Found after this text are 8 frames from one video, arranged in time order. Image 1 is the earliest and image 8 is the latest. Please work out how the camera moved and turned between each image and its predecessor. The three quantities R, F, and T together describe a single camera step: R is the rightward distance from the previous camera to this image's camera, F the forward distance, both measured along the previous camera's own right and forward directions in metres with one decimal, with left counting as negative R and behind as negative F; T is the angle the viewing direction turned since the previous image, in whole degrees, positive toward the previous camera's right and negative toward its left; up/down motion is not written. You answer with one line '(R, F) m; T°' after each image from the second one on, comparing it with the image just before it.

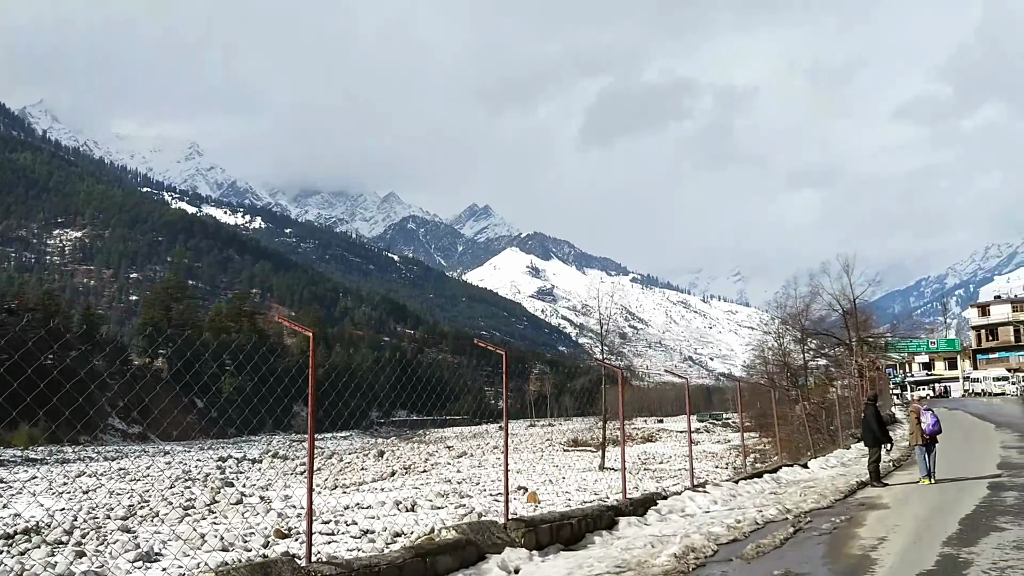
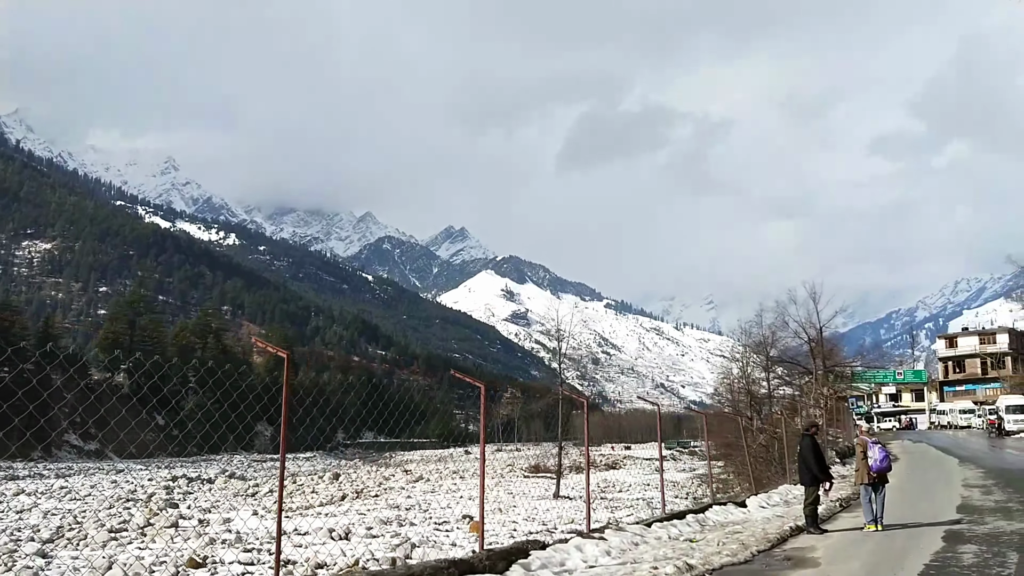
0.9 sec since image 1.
(+0.1, +0.2) m; +2°
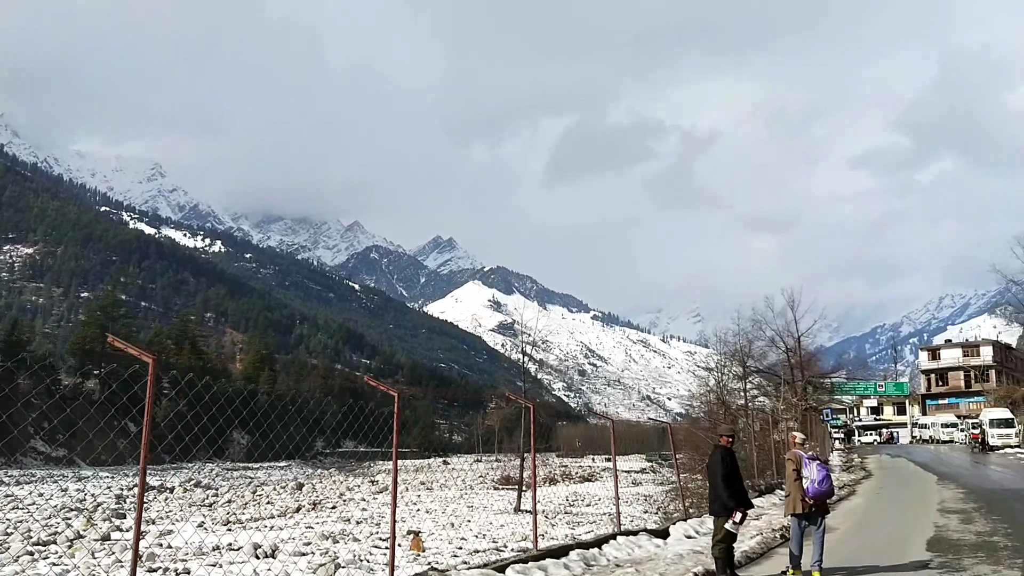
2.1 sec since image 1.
(+0.2, +0.3) m; +1°
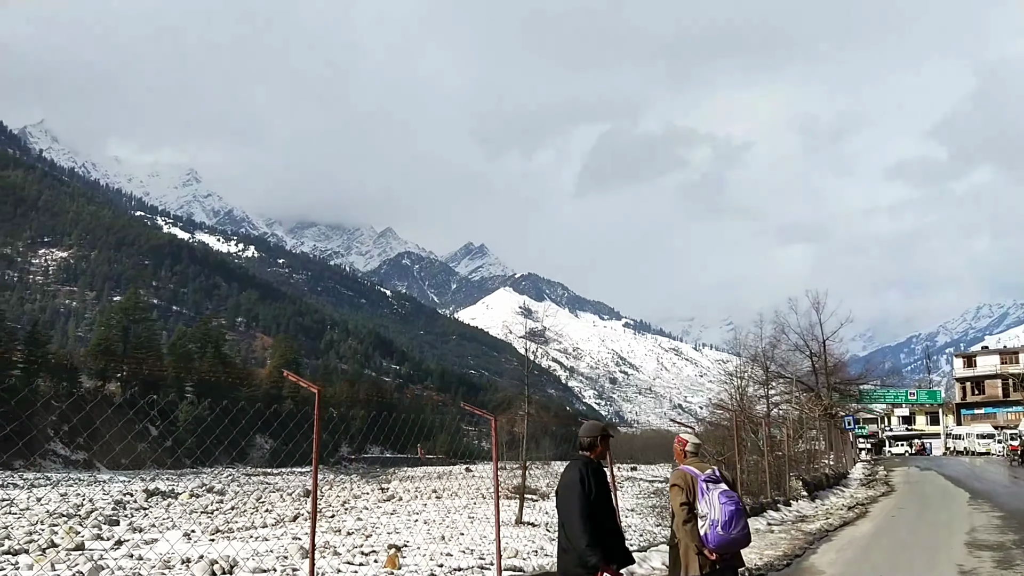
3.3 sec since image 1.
(+0.2, +0.3) m; -2°
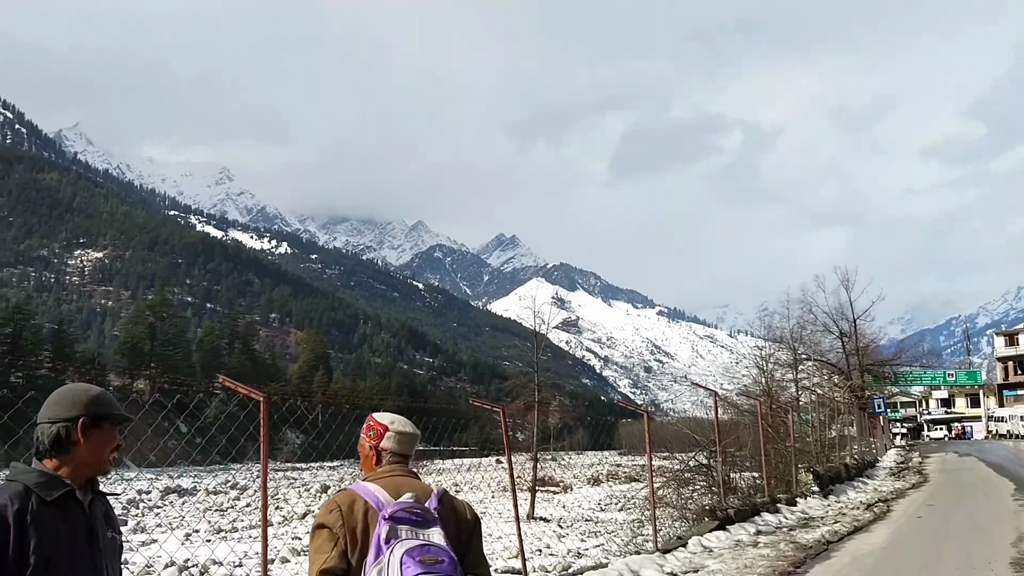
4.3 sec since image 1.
(+0.2, +0.3) m; -2°
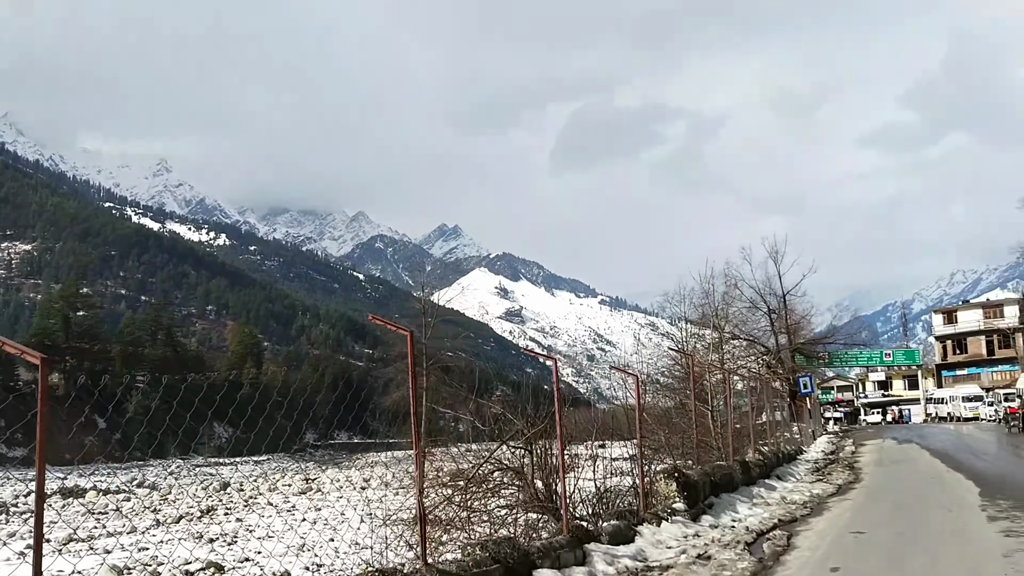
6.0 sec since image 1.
(+0.2, +0.5) m; +4°
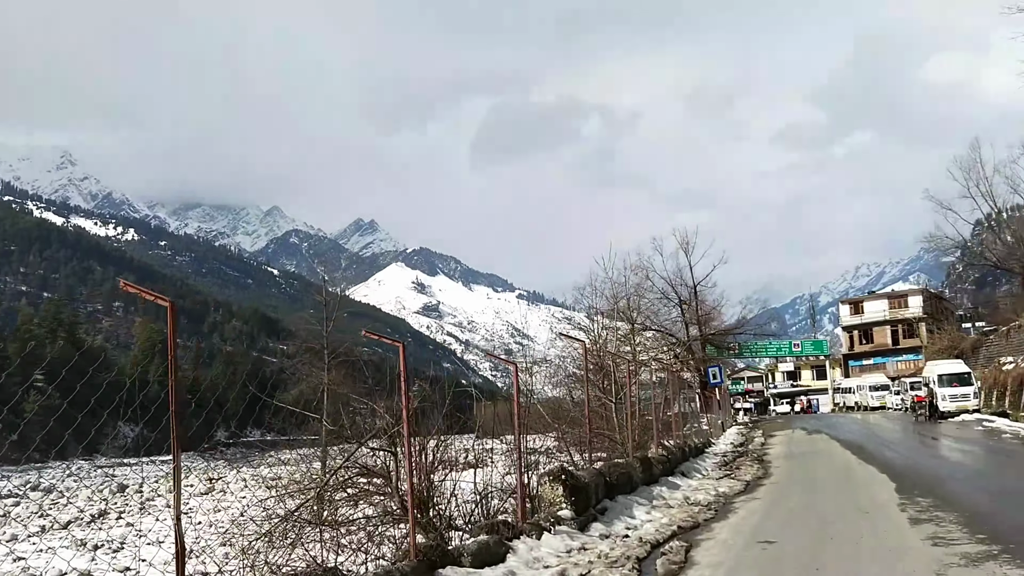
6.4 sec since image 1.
(+0.1, +0.2) m; +6°
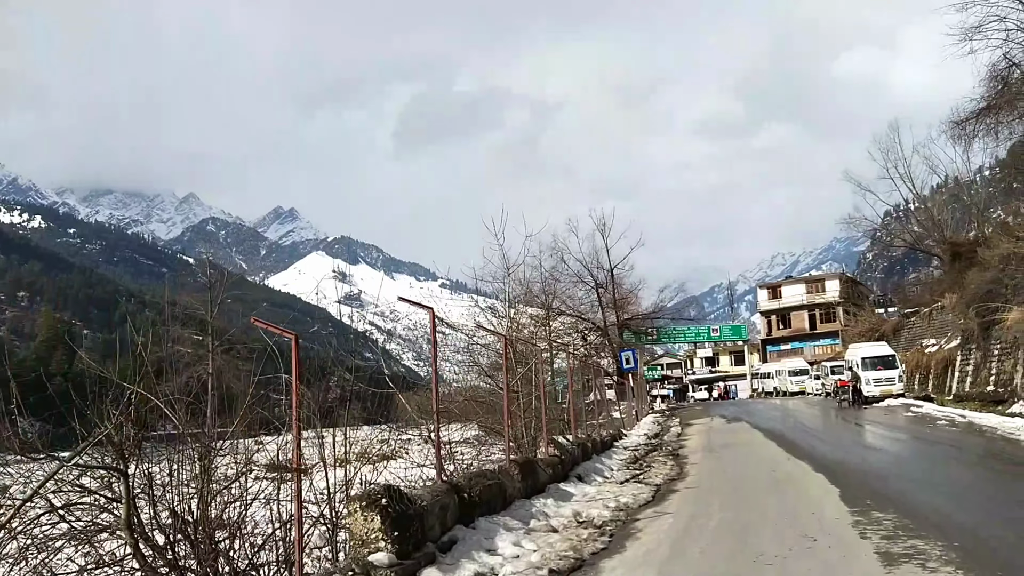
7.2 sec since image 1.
(+0.1, +0.3) m; +5°
